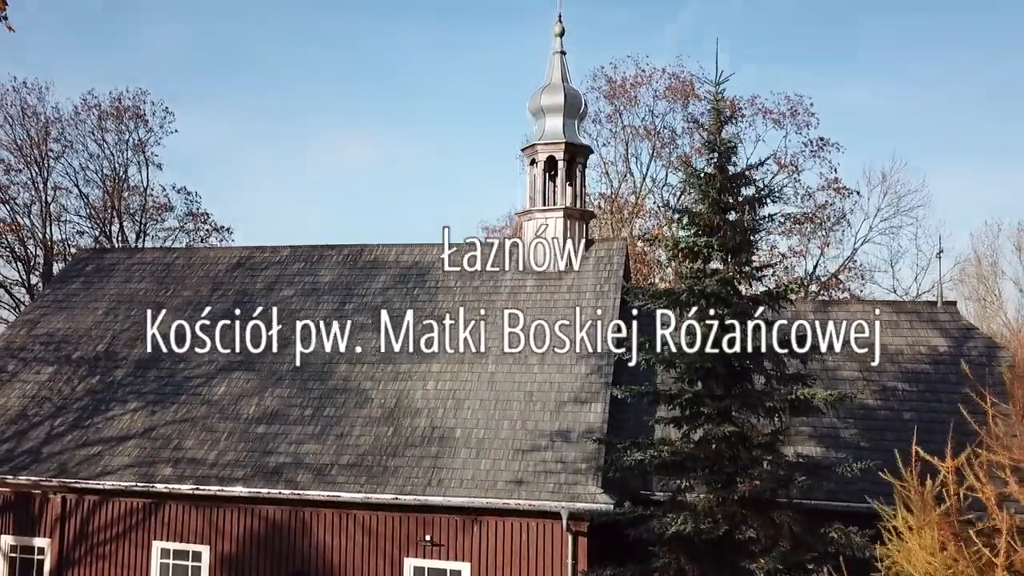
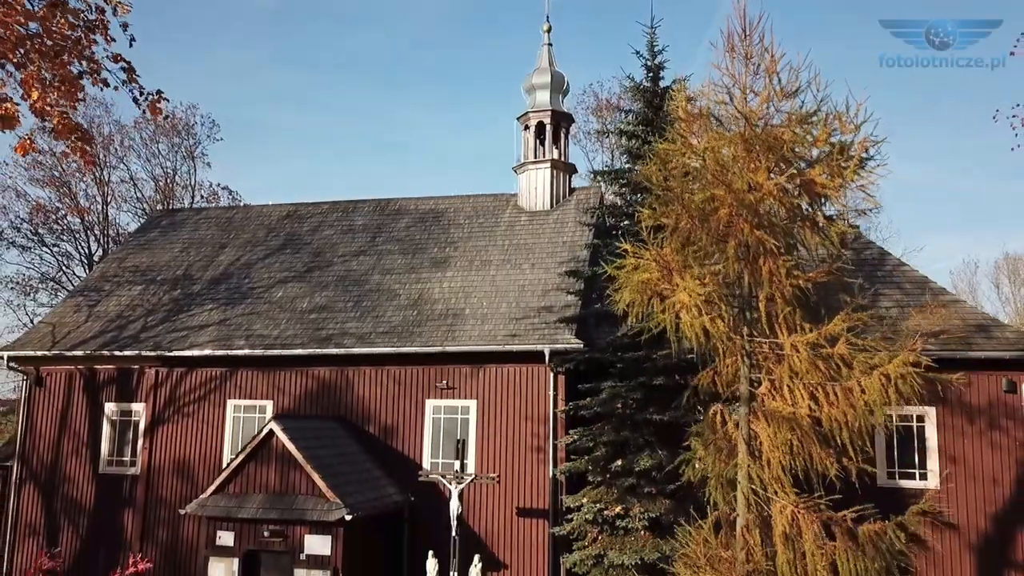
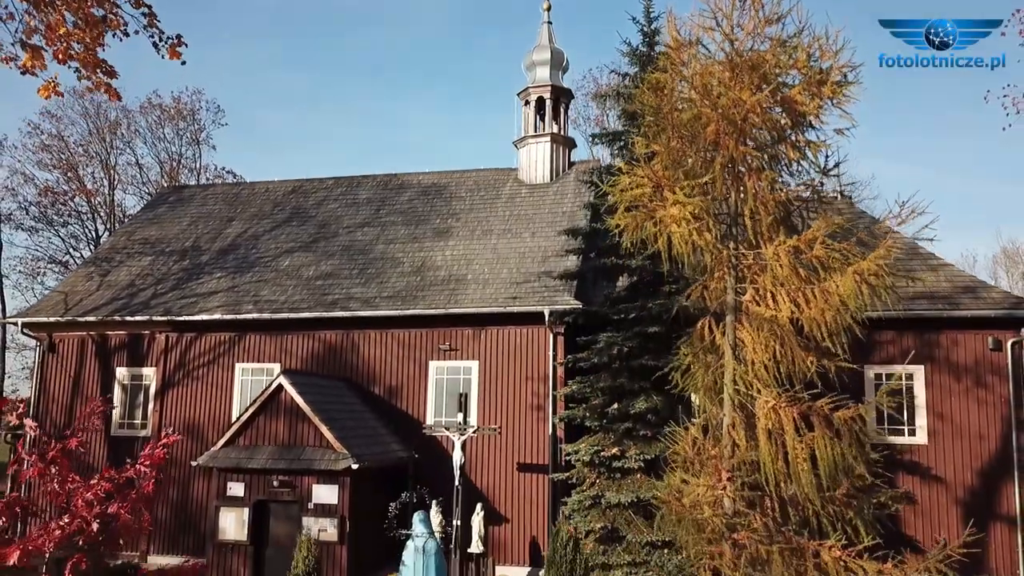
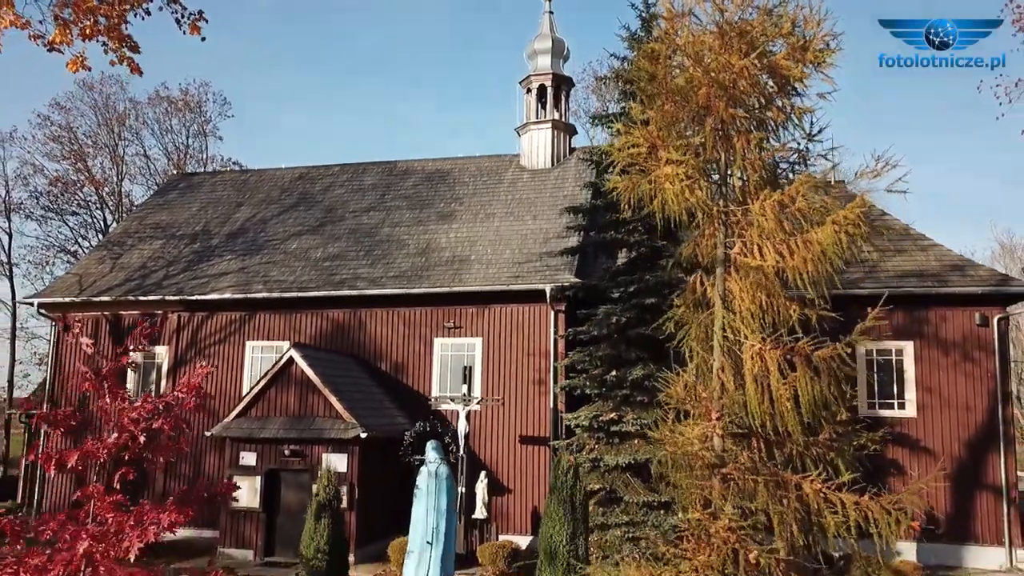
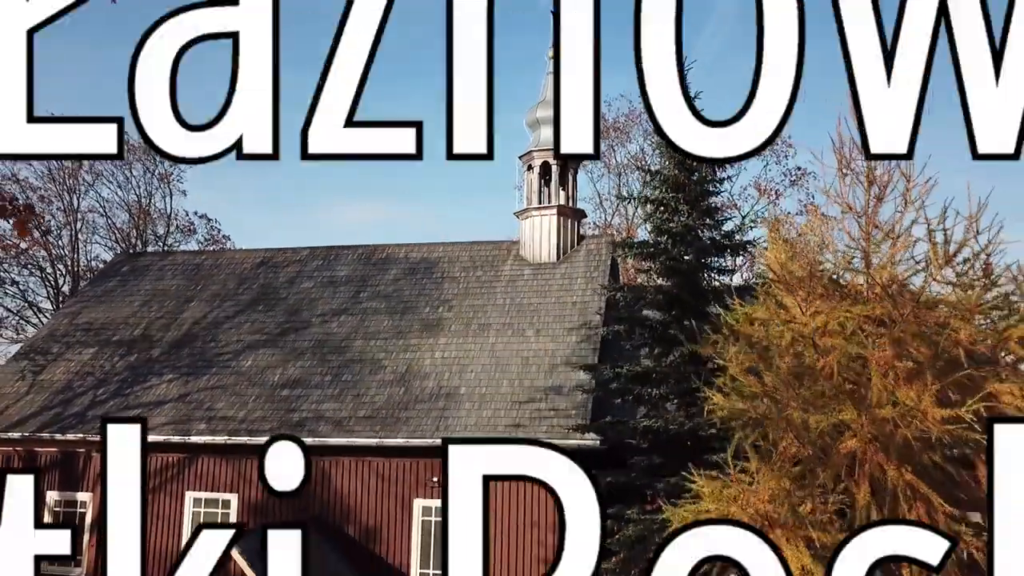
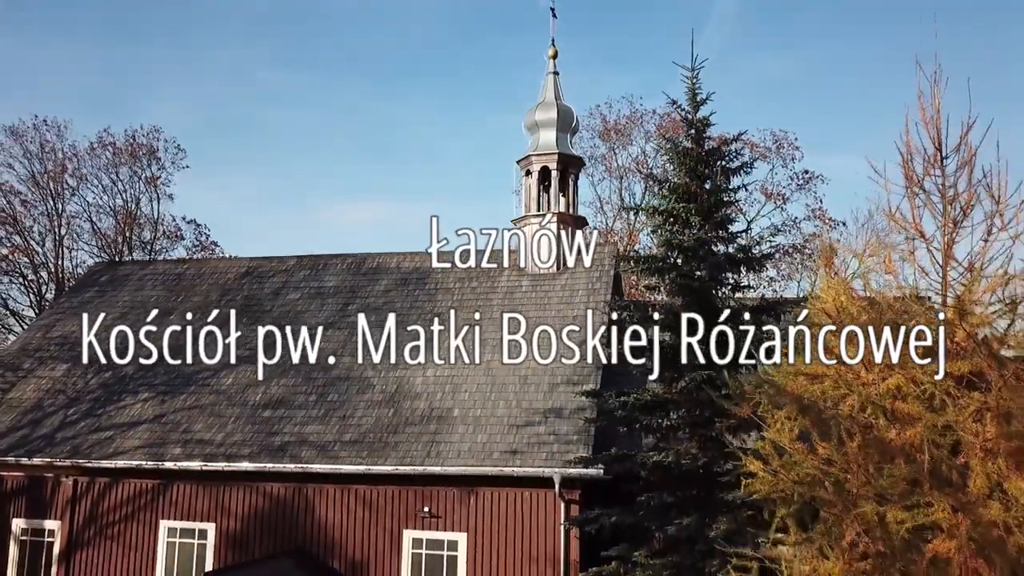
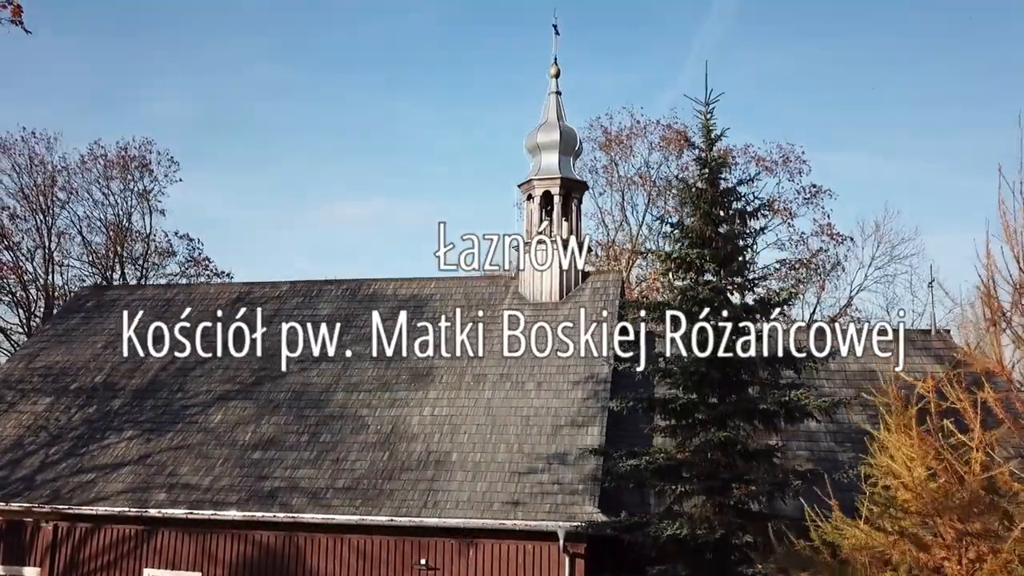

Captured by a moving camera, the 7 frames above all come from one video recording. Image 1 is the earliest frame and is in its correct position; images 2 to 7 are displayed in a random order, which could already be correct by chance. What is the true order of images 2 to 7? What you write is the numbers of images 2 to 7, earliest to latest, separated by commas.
7, 6, 5, 2, 3, 4
